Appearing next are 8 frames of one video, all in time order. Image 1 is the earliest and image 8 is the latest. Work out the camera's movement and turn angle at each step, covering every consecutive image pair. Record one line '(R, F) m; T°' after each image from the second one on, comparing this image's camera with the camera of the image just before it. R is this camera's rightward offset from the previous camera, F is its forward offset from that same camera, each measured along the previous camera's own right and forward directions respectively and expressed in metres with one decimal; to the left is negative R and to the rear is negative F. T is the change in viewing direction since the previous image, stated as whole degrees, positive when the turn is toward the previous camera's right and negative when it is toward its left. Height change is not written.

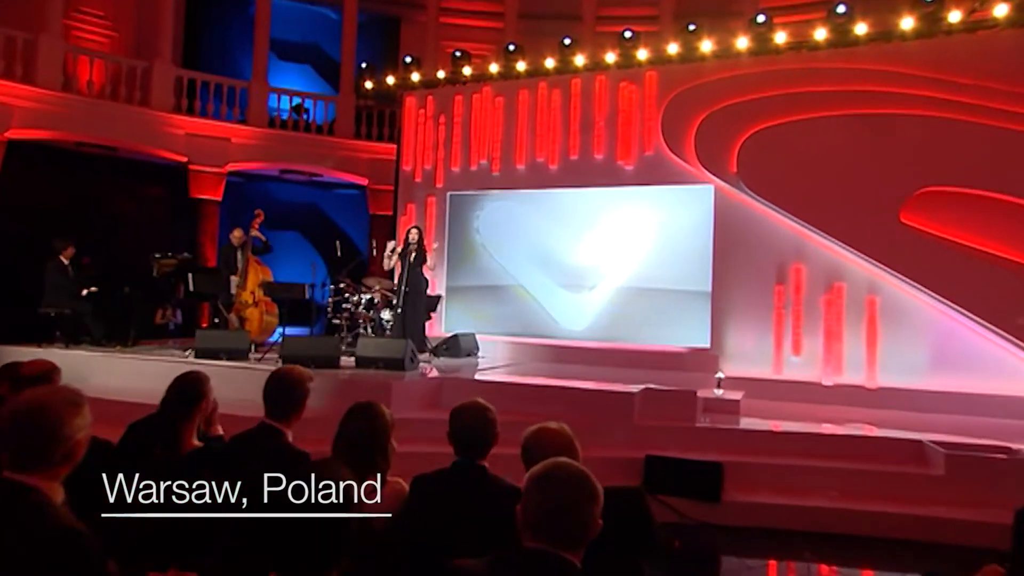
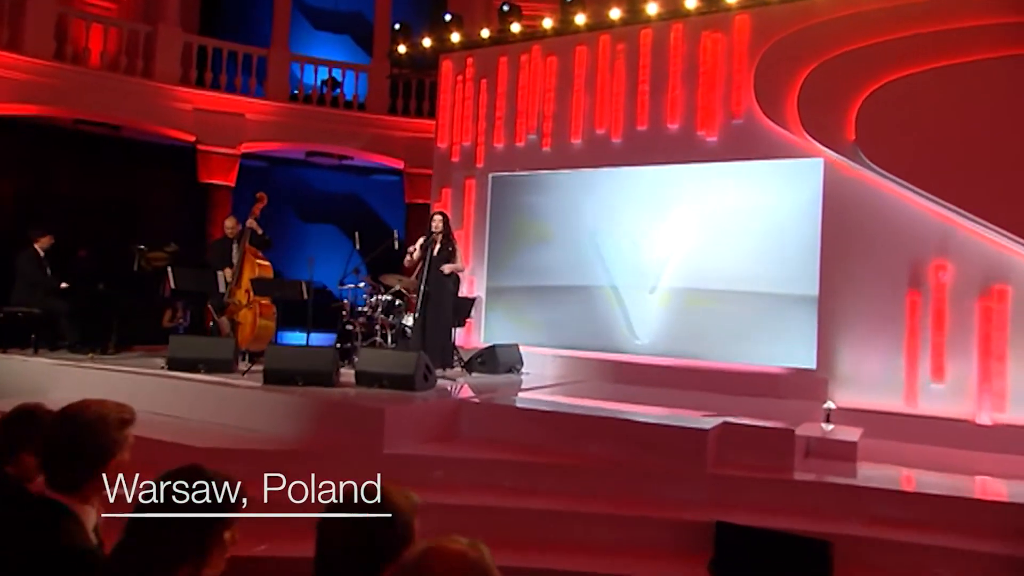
(+0.5, +2.0) m; -7°
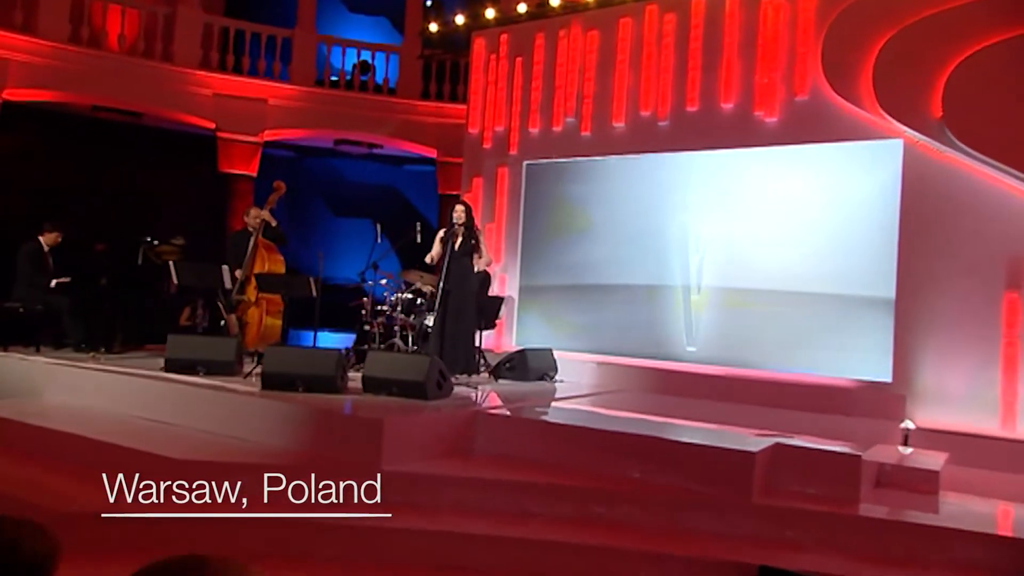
(+0.3, +0.8) m; -4°
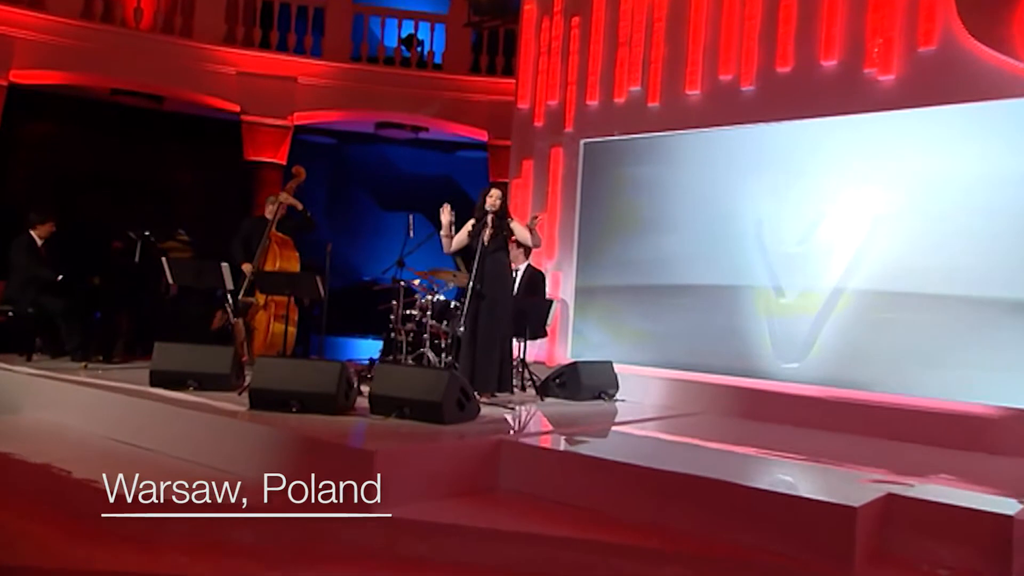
(+0.3, +1.3) m; -6°
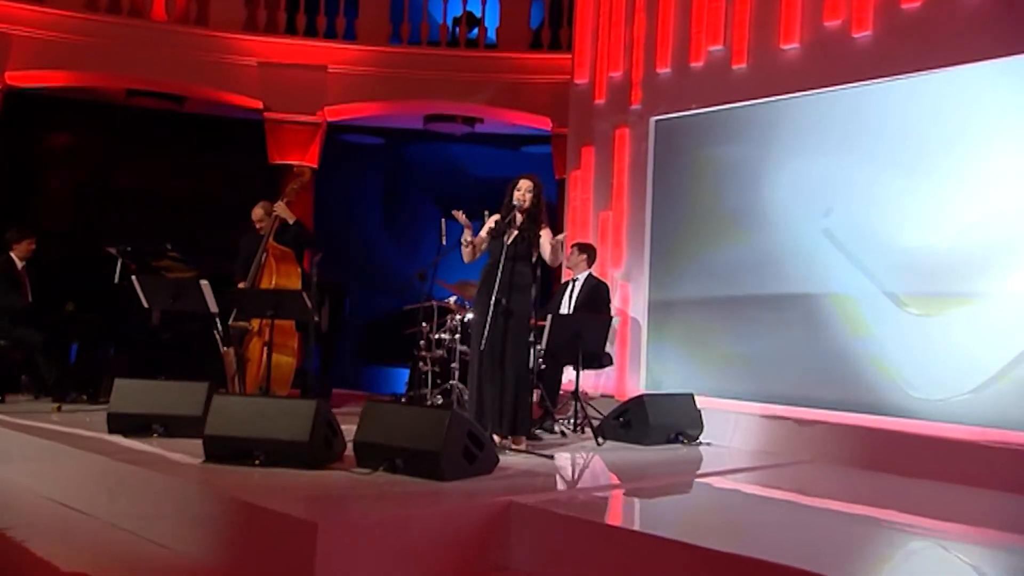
(+0.4, +1.4) m; -7°
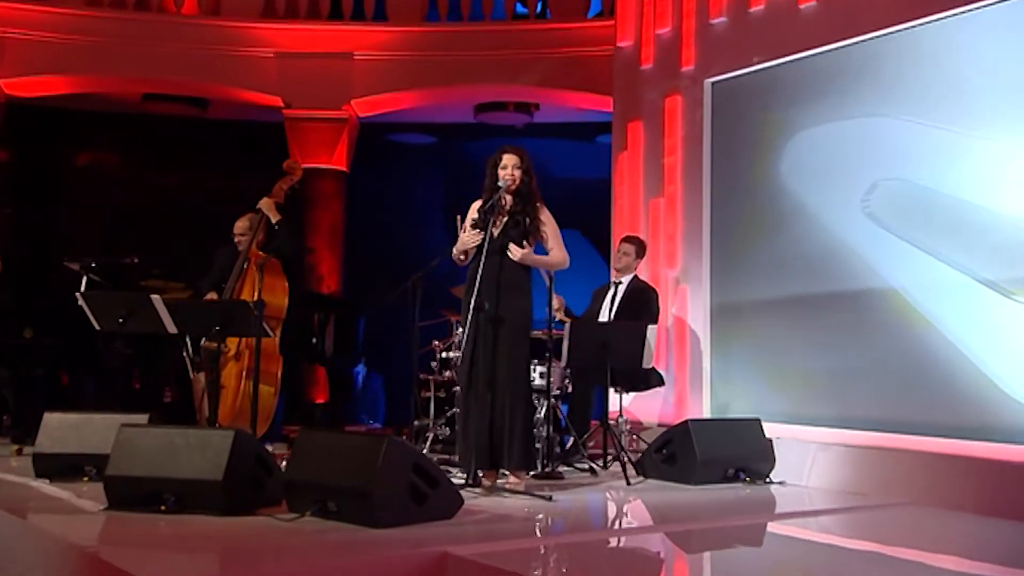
(+0.6, +1.0) m; -8°
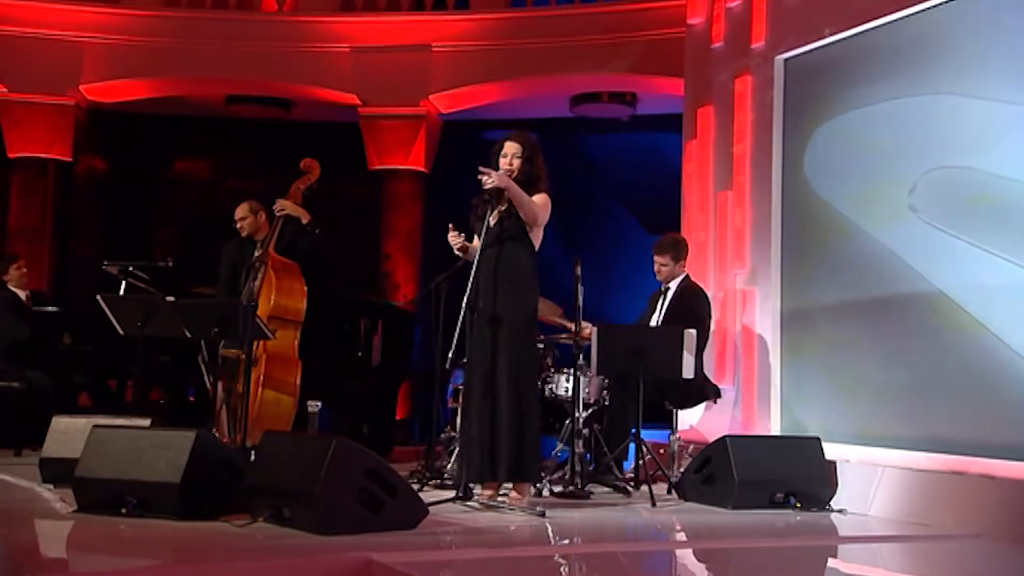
(+0.6, +0.4) m; -10°
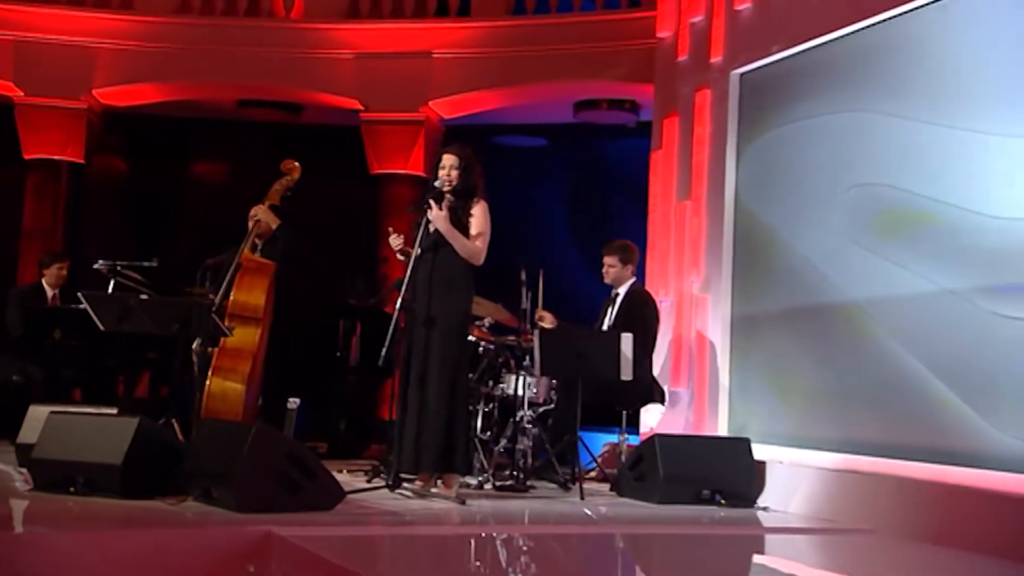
(+0.5, -0.2) m; -3°
